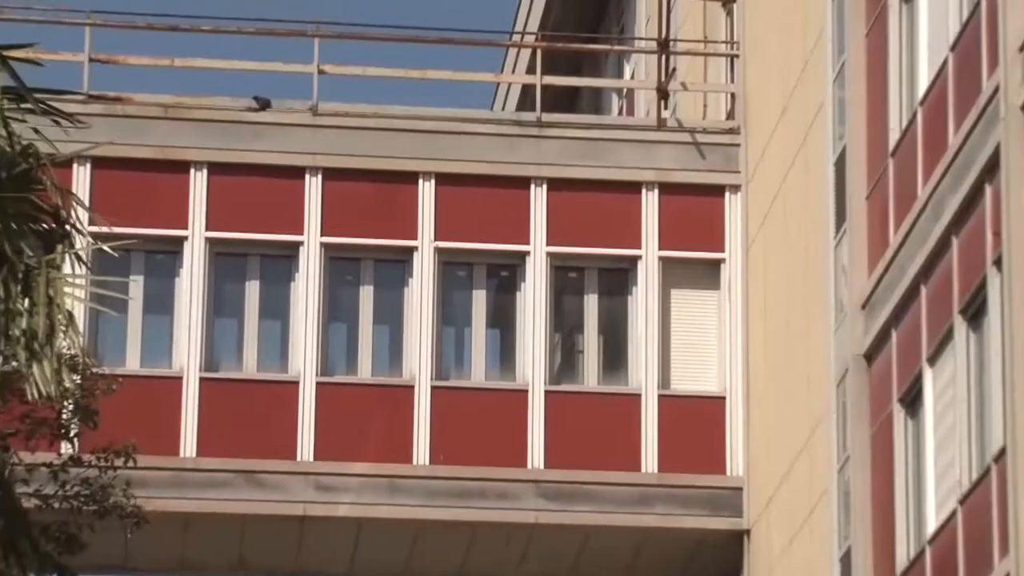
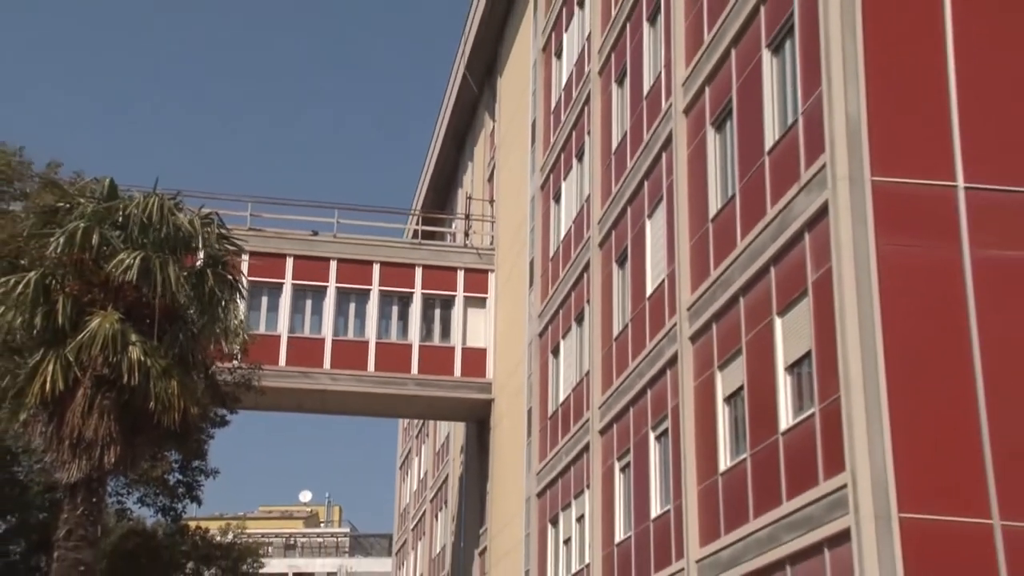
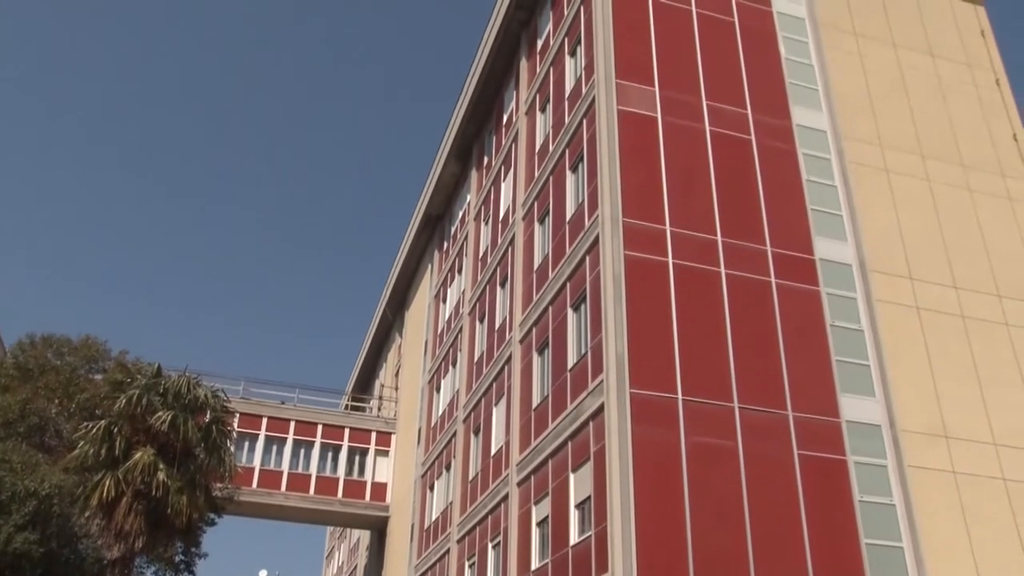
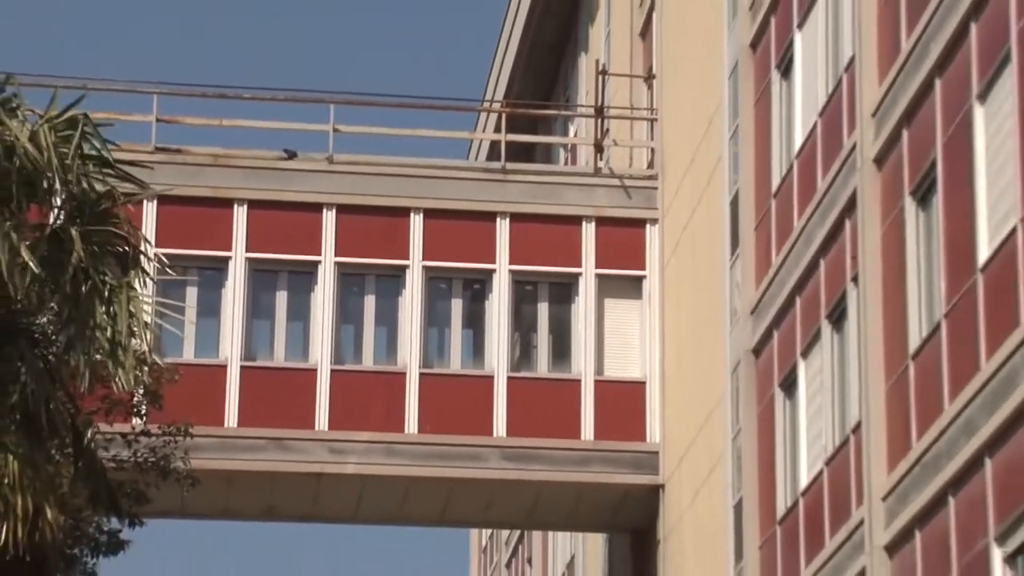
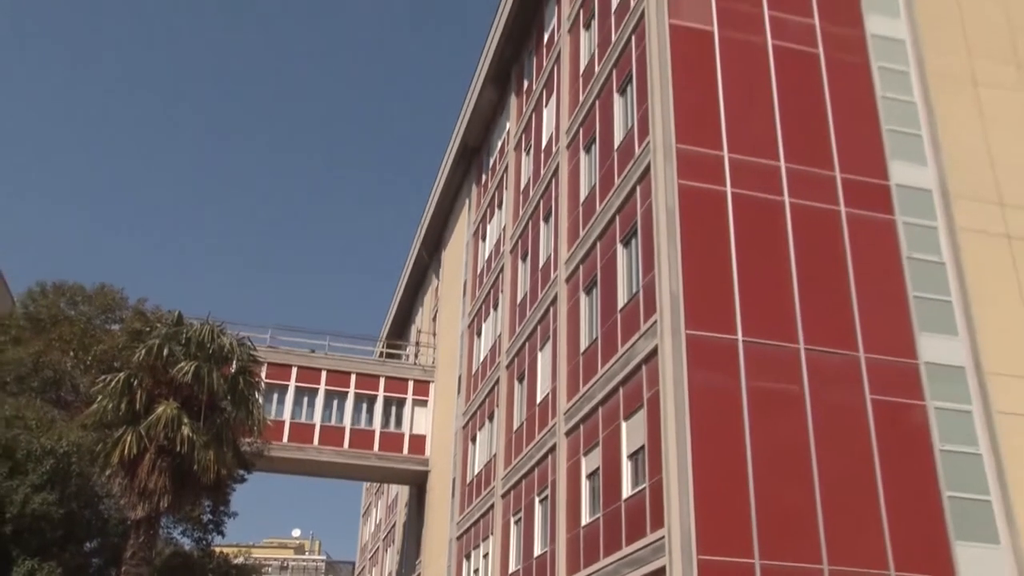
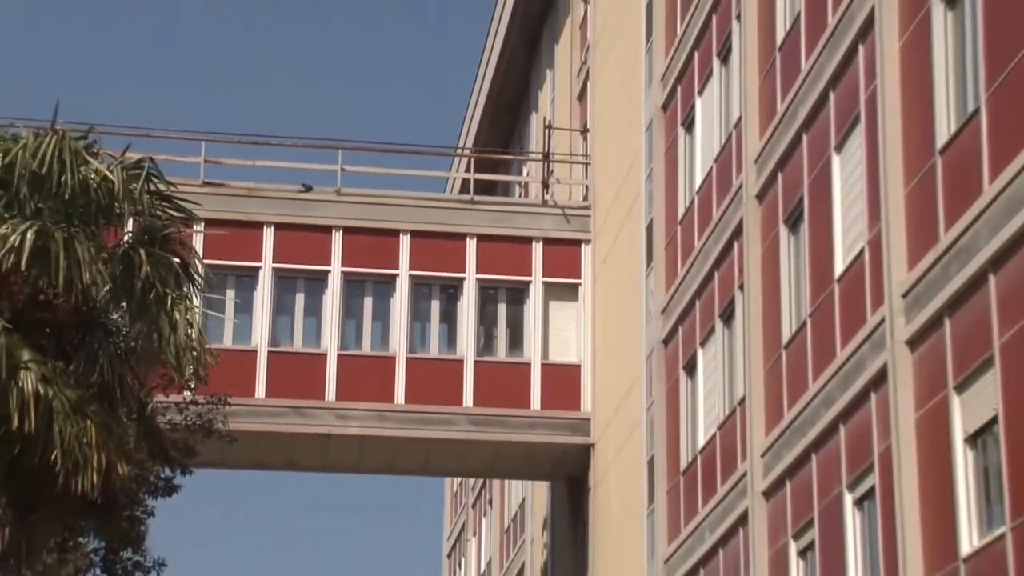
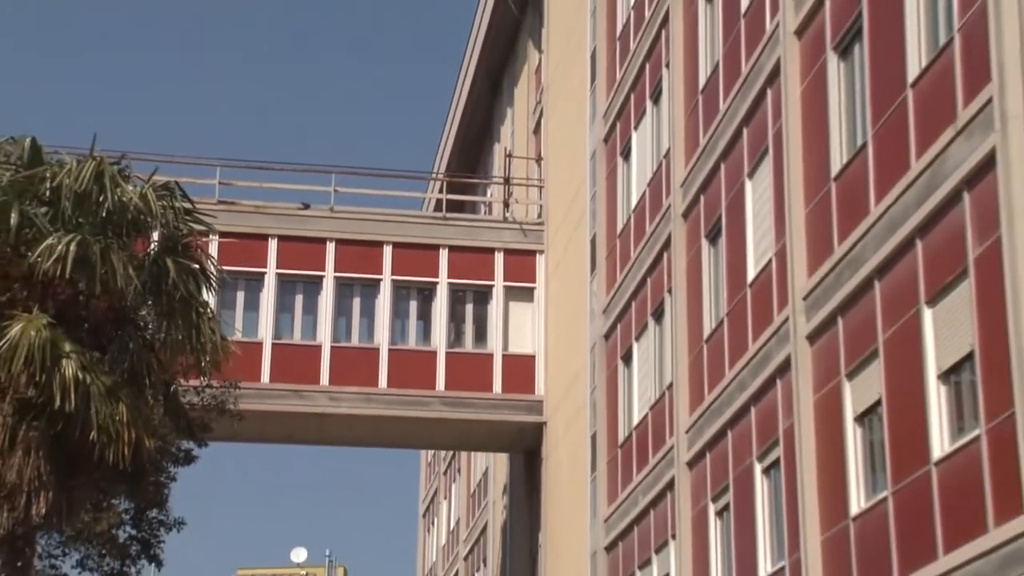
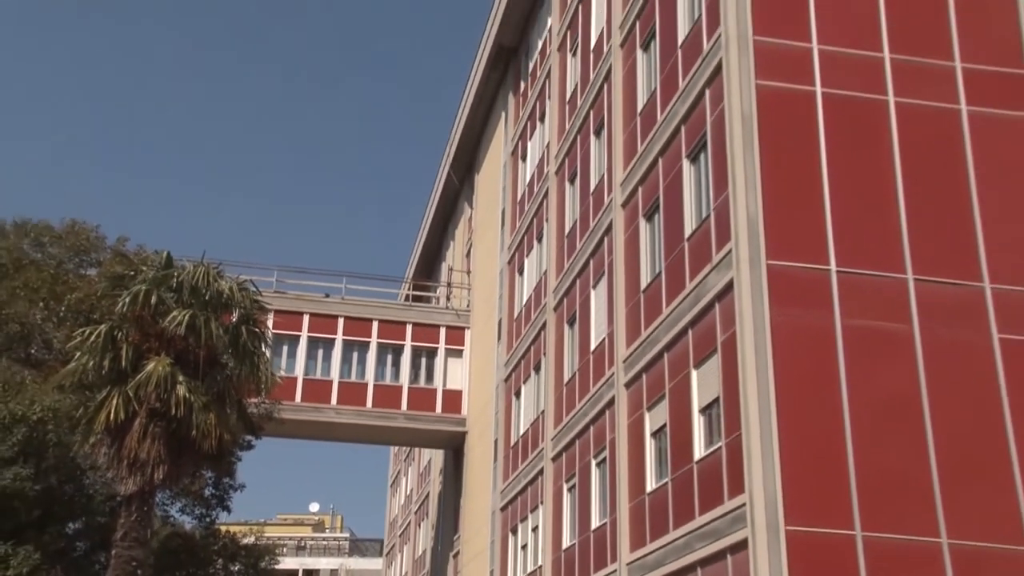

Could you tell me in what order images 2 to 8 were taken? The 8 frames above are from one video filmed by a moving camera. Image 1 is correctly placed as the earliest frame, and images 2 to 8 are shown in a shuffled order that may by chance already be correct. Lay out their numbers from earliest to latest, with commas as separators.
4, 6, 7, 2, 8, 5, 3
